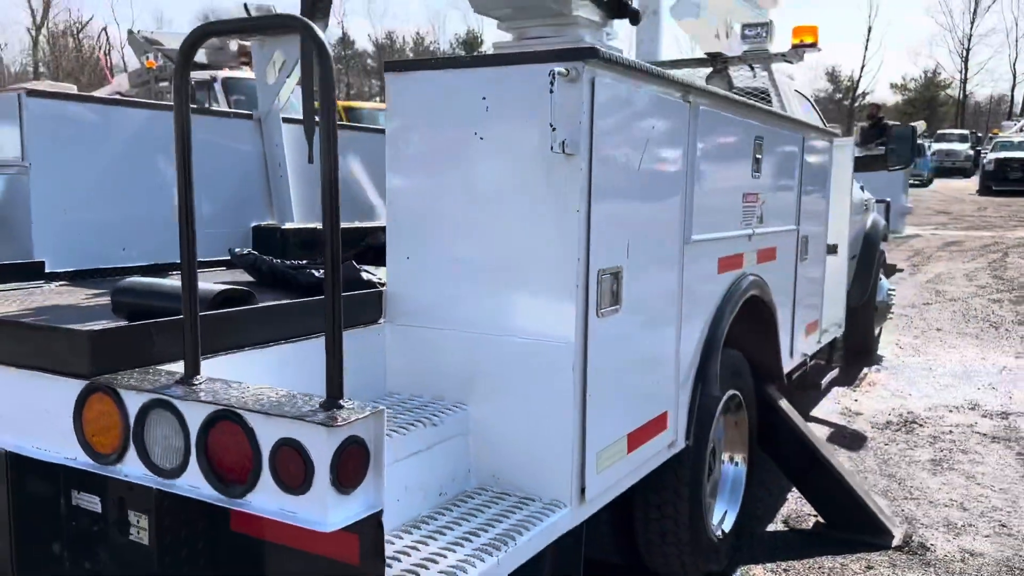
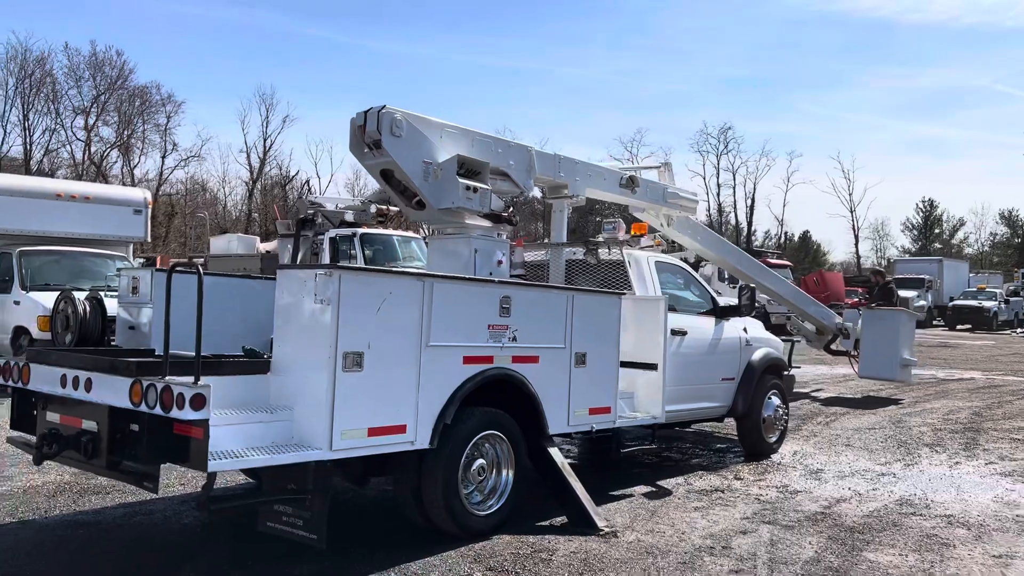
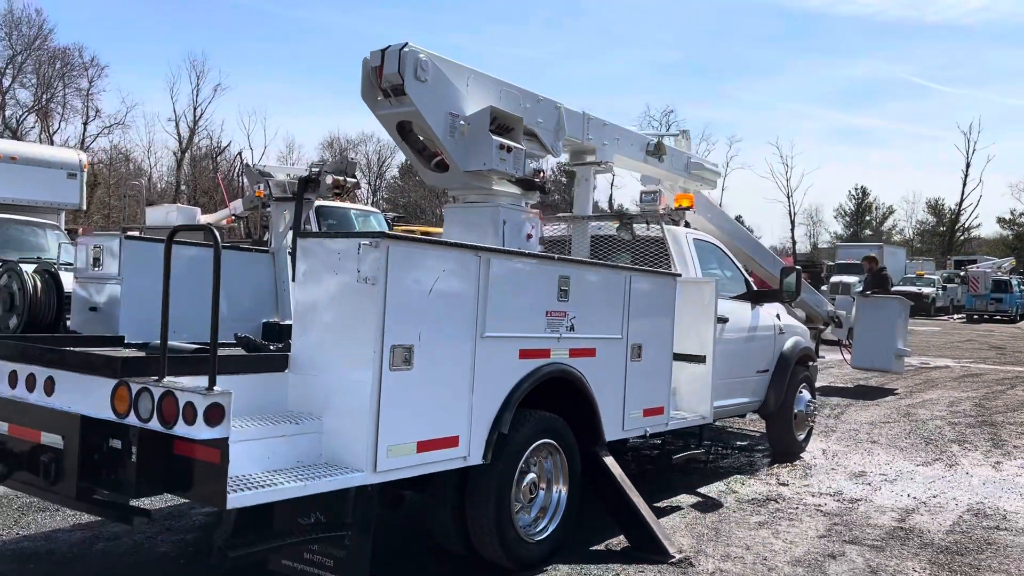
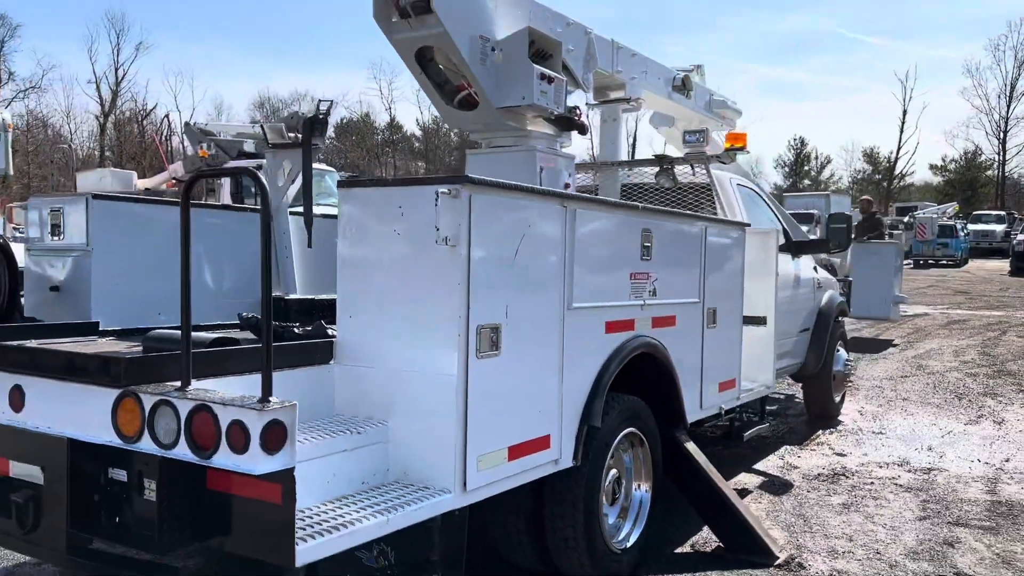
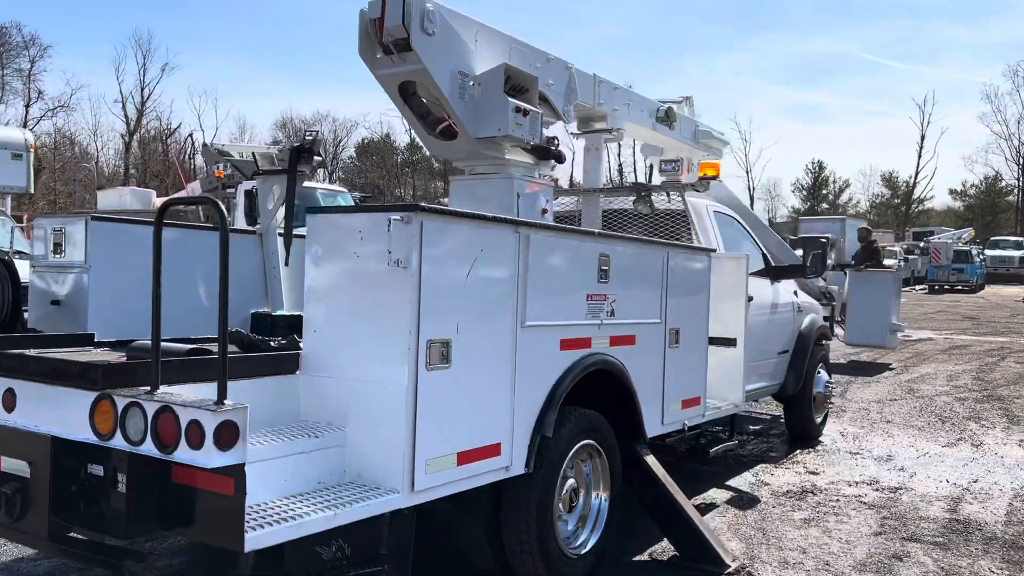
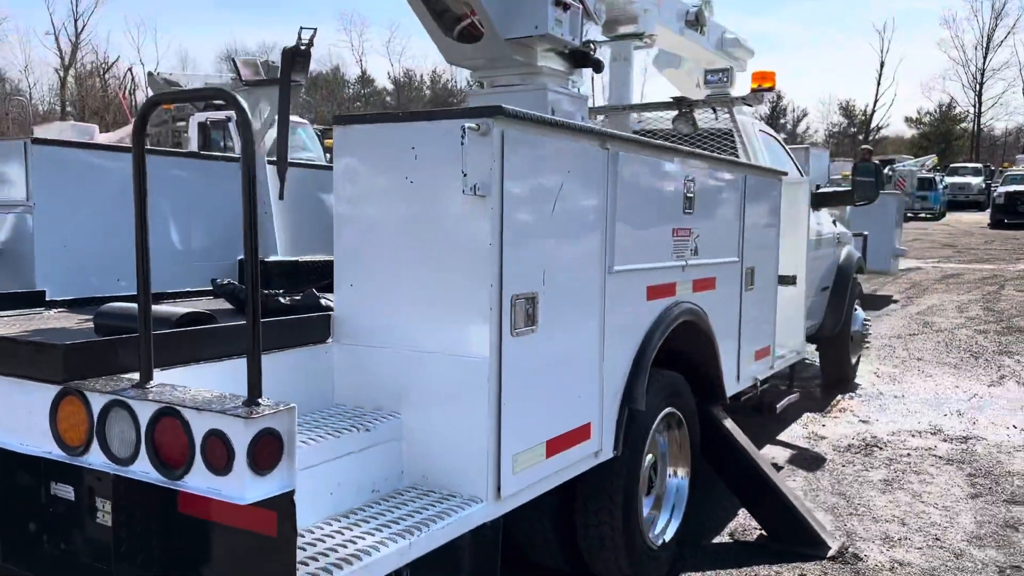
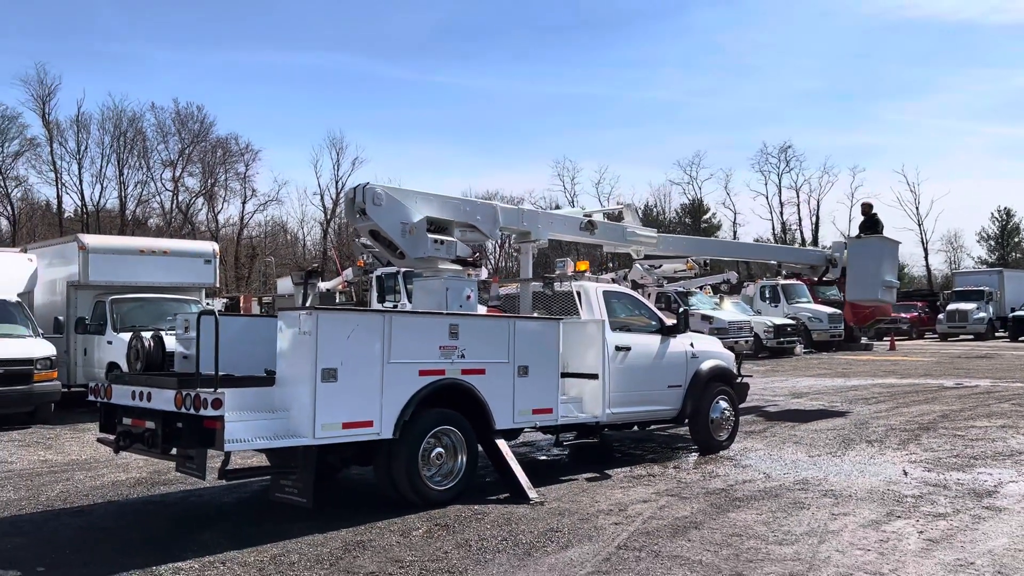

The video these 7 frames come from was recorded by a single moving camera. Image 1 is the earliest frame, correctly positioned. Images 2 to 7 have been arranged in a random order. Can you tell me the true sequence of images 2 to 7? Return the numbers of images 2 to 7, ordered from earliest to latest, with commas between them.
6, 4, 5, 3, 2, 7
